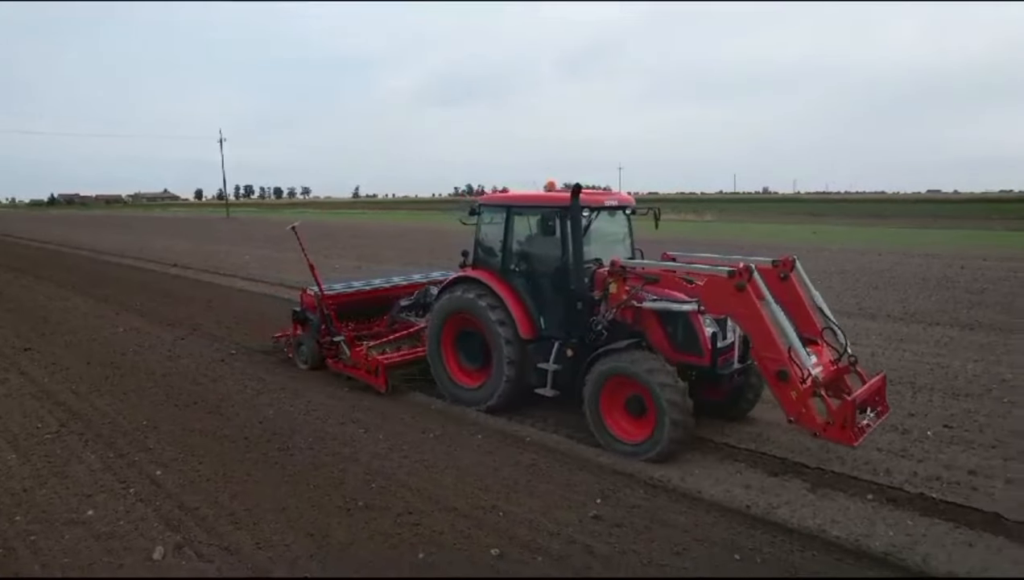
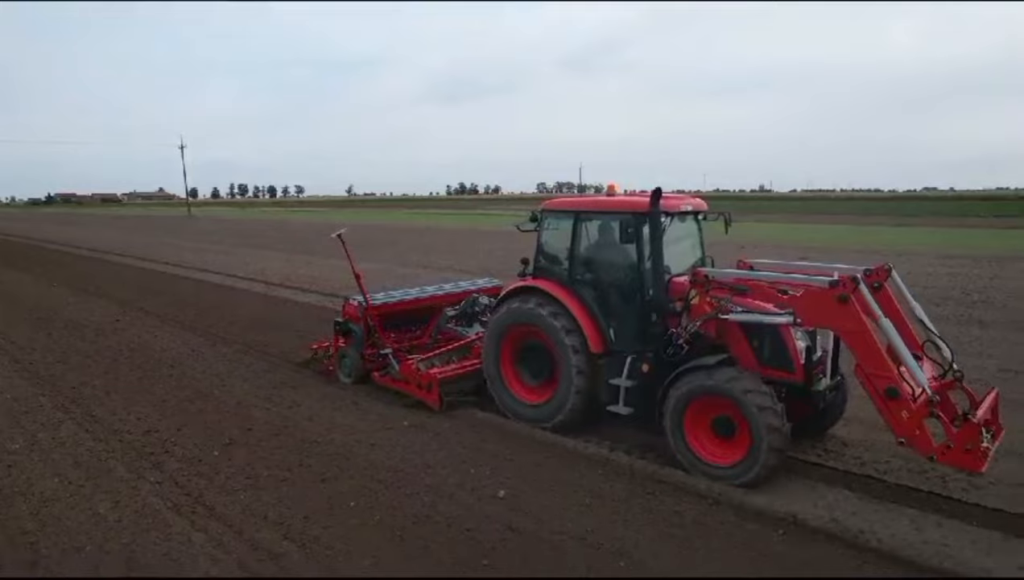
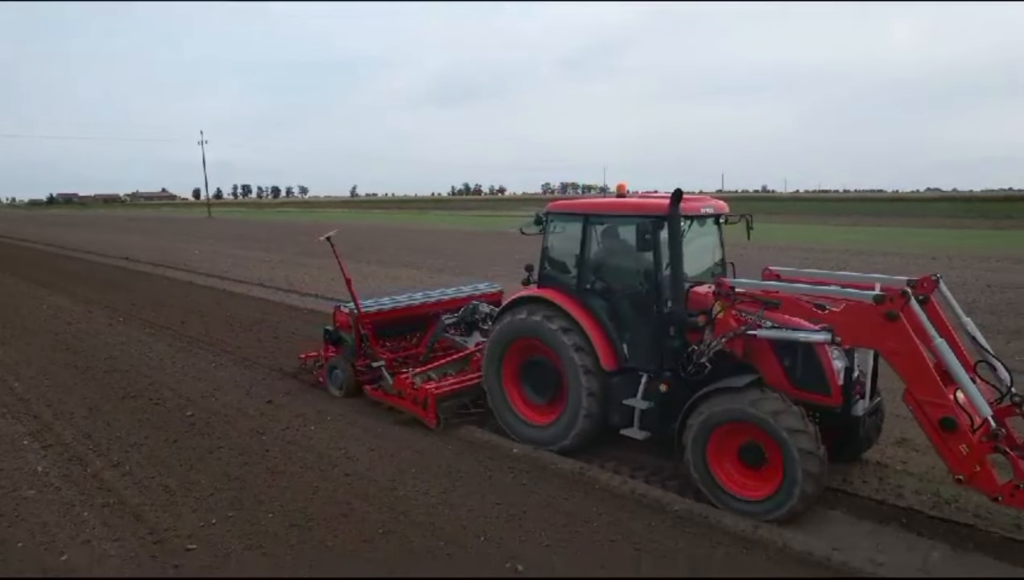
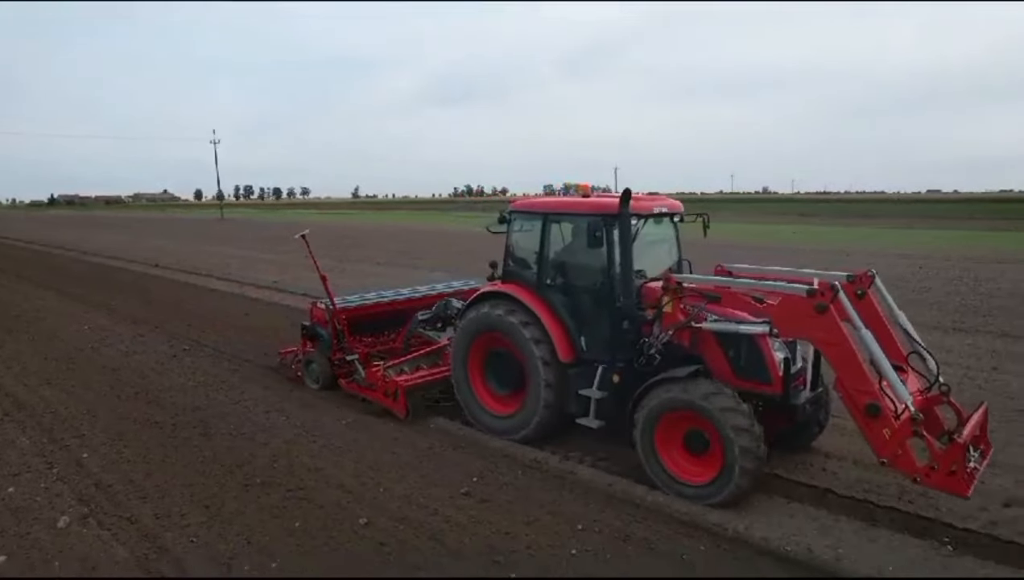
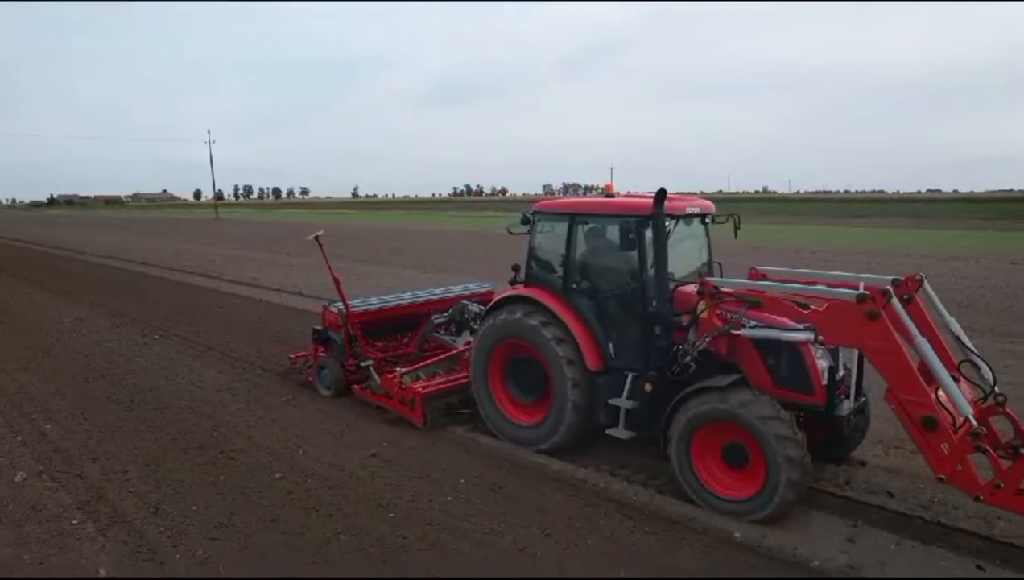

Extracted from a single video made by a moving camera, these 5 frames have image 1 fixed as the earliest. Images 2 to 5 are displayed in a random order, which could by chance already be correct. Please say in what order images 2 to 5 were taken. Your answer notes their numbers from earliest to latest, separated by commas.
4, 5, 3, 2
